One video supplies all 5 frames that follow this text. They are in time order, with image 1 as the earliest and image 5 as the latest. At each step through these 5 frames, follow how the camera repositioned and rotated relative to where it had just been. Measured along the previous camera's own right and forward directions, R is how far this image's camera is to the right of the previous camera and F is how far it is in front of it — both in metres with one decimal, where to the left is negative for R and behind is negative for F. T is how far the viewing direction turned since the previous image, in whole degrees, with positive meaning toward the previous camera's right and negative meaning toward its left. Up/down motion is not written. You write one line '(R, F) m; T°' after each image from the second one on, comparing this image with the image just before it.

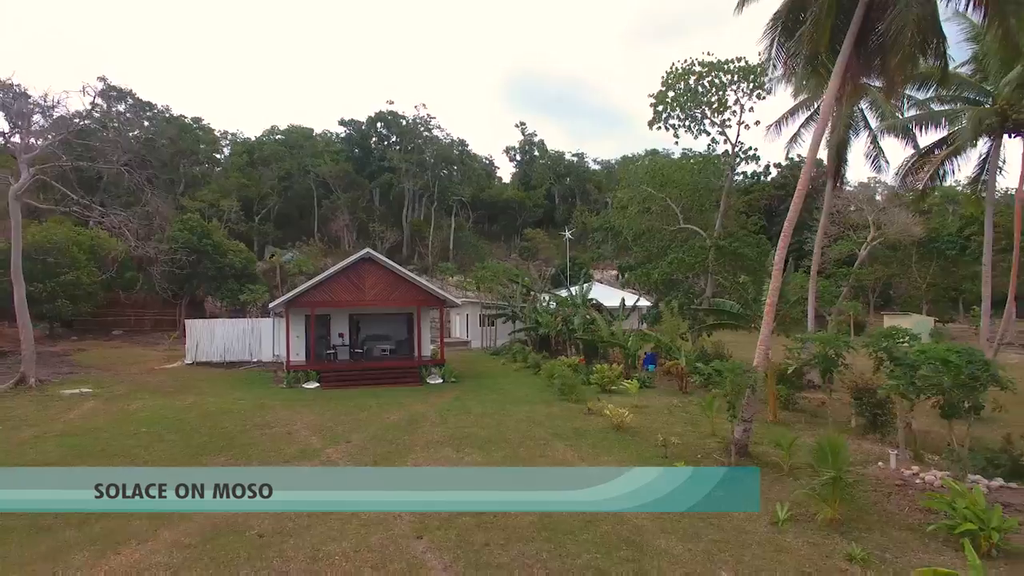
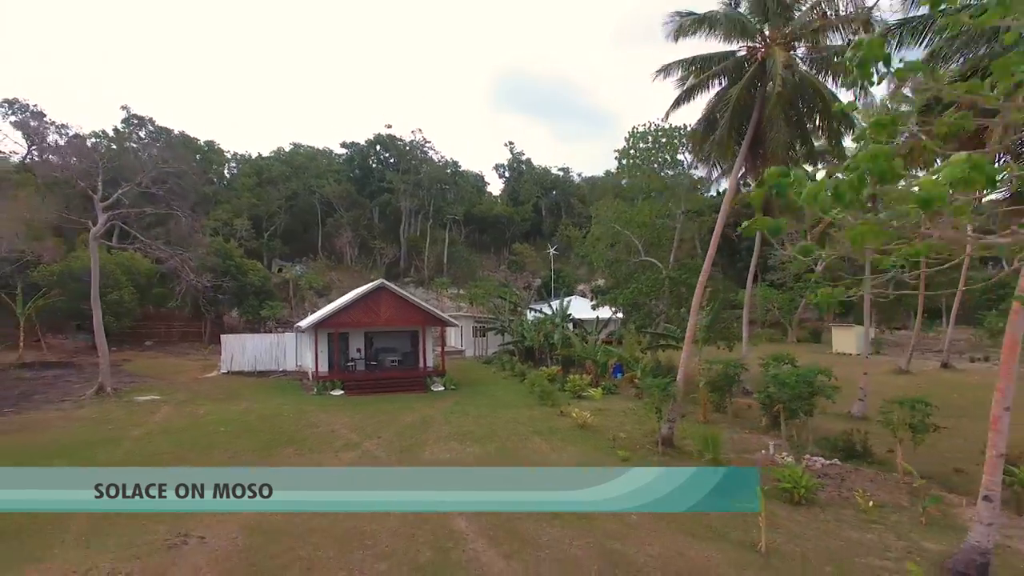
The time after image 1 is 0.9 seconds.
(0.0, -3.3) m; +1°
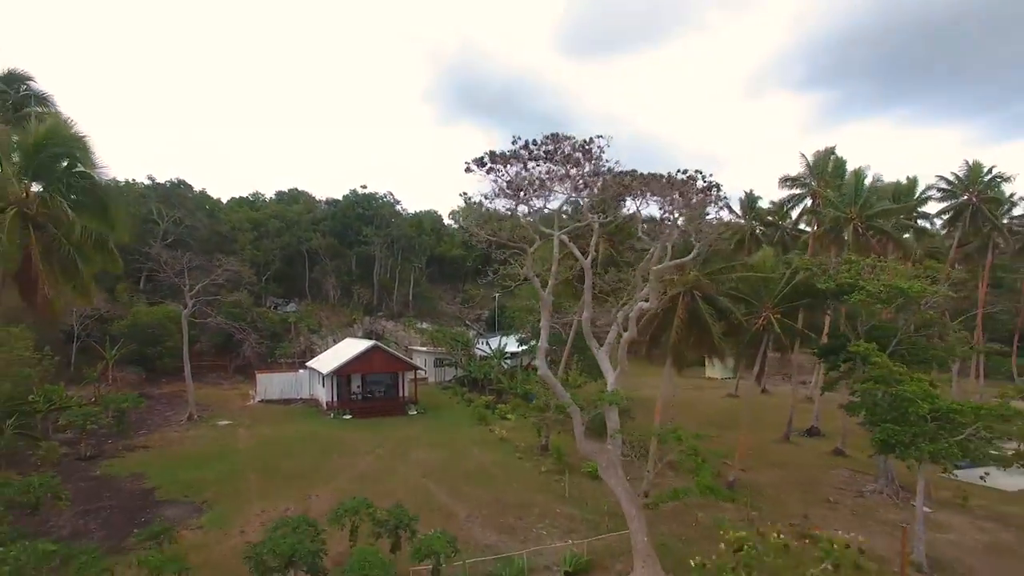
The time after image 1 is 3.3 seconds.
(+0.3, -9.6) m; +4°
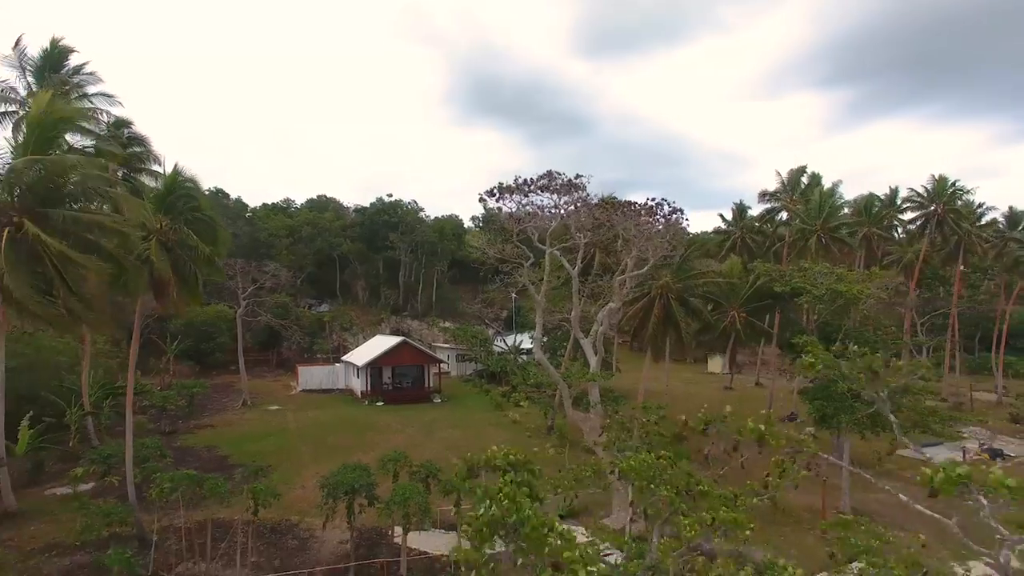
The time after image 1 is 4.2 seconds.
(+0.4, -3.5) m; -2°
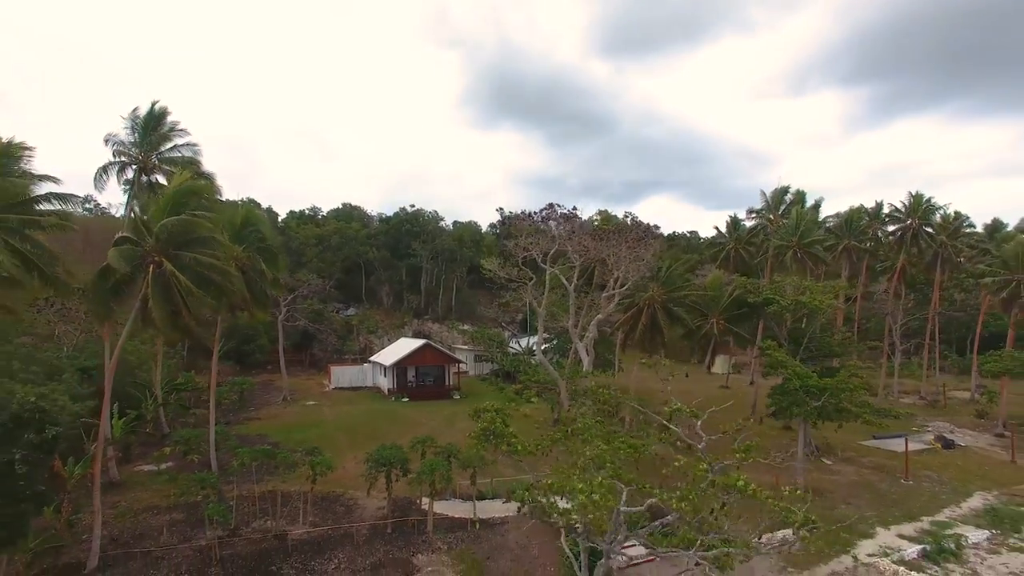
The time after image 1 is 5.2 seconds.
(+0.3, -3.2) m; -2°
